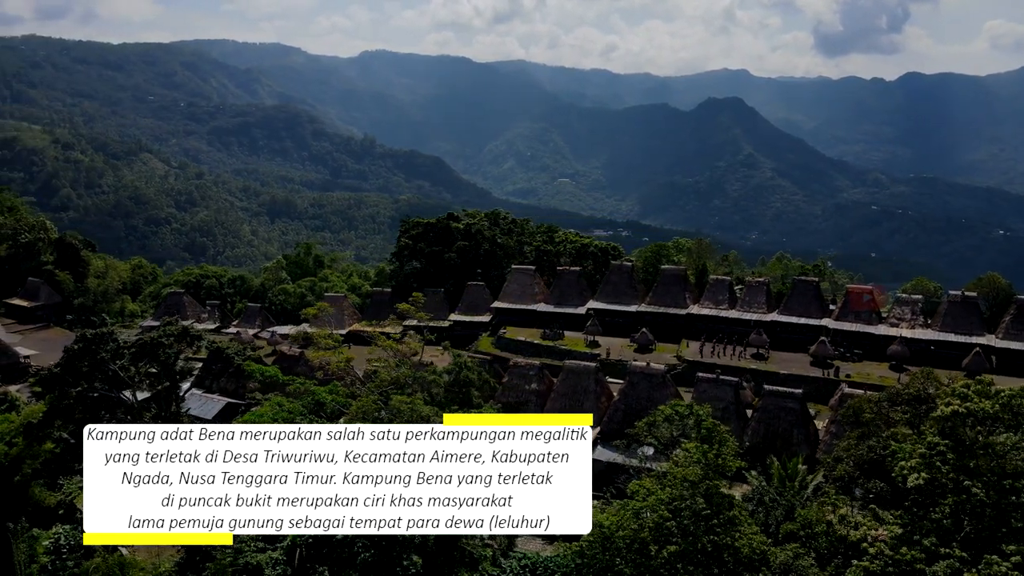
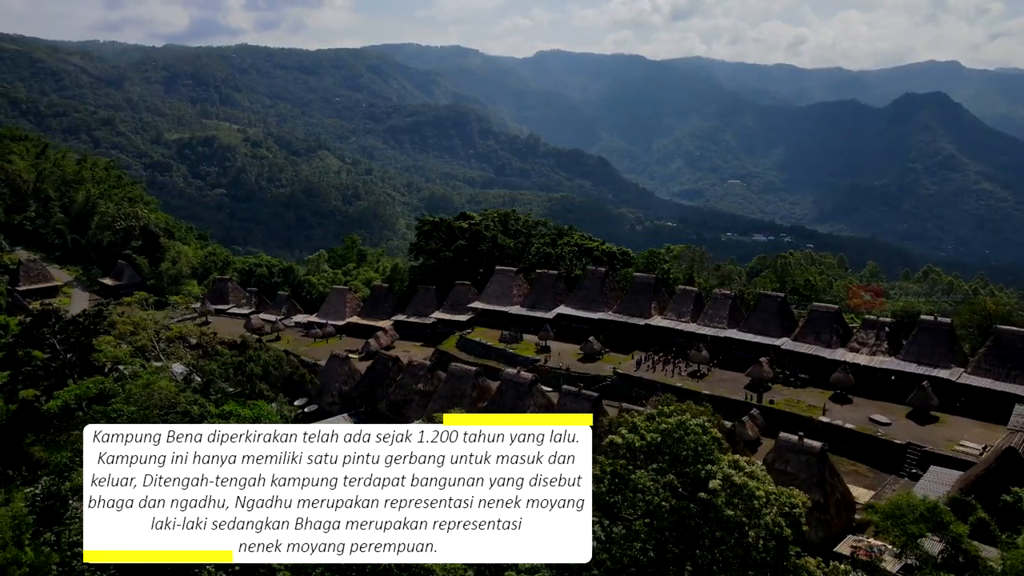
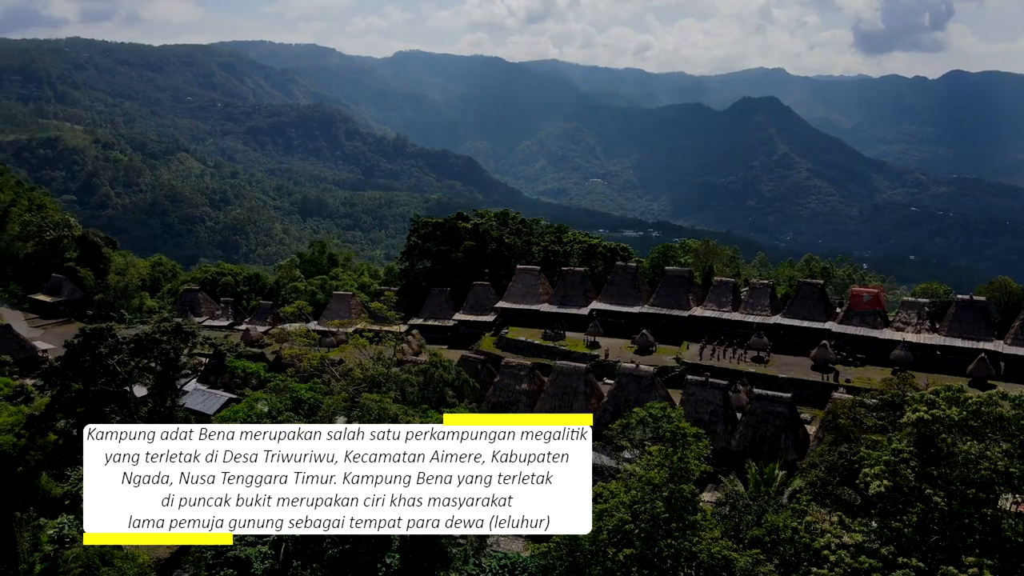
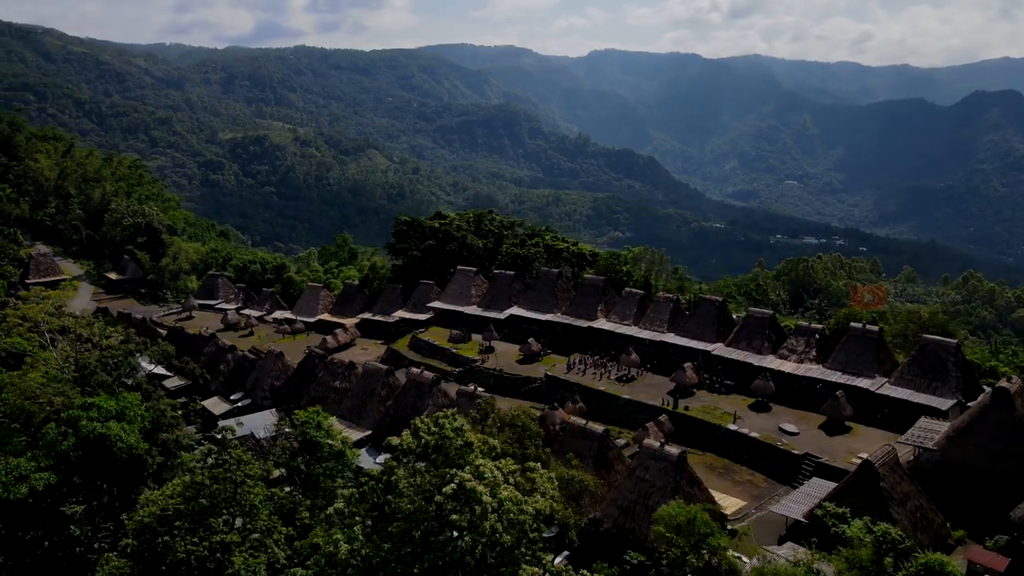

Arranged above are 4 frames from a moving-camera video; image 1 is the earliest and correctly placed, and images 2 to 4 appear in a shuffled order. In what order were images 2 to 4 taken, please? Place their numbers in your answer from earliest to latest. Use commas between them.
3, 2, 4
